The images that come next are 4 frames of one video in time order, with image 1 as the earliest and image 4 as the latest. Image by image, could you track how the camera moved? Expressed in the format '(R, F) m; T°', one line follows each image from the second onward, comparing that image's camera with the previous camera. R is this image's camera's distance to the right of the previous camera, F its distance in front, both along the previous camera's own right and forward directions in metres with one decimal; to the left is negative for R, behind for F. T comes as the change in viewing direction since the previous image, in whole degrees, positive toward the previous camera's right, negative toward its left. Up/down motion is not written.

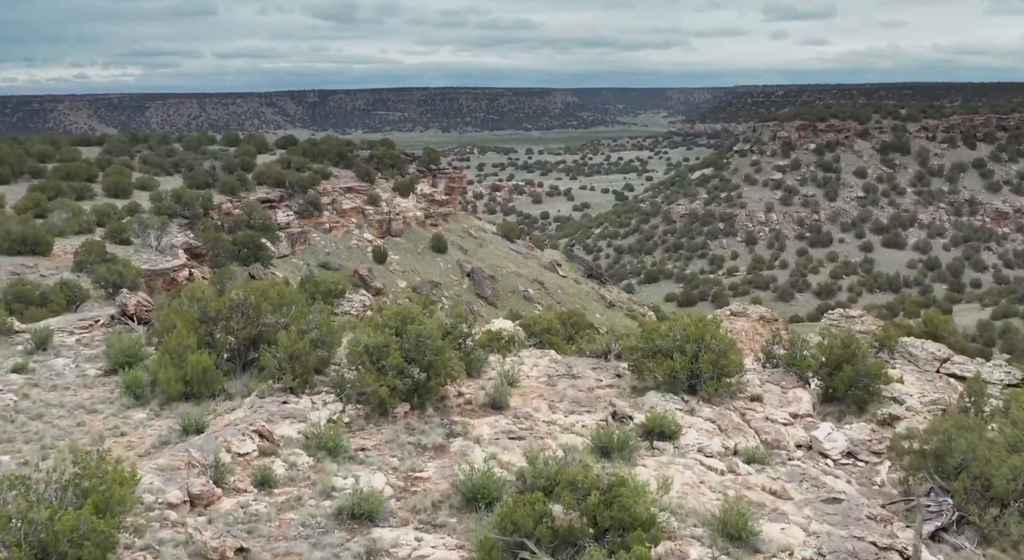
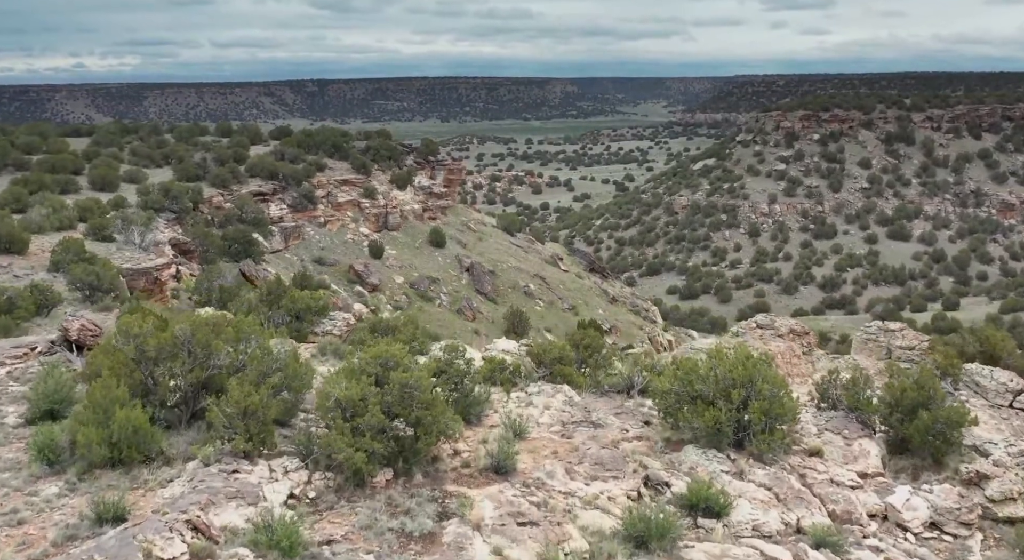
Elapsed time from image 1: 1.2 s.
(-0.1, +1.6) m; 0°
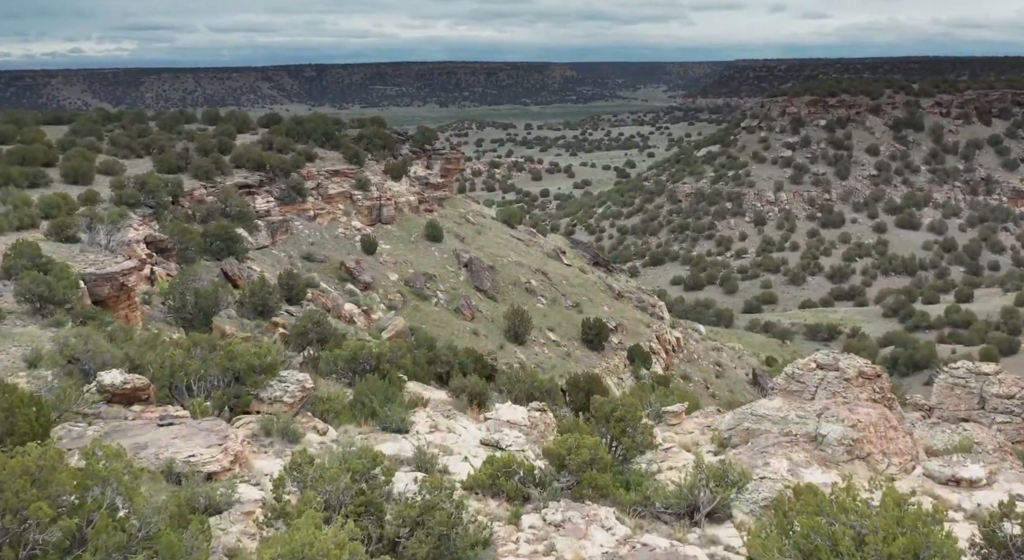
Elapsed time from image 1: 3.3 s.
(-0.1, +2.8) m; 0°
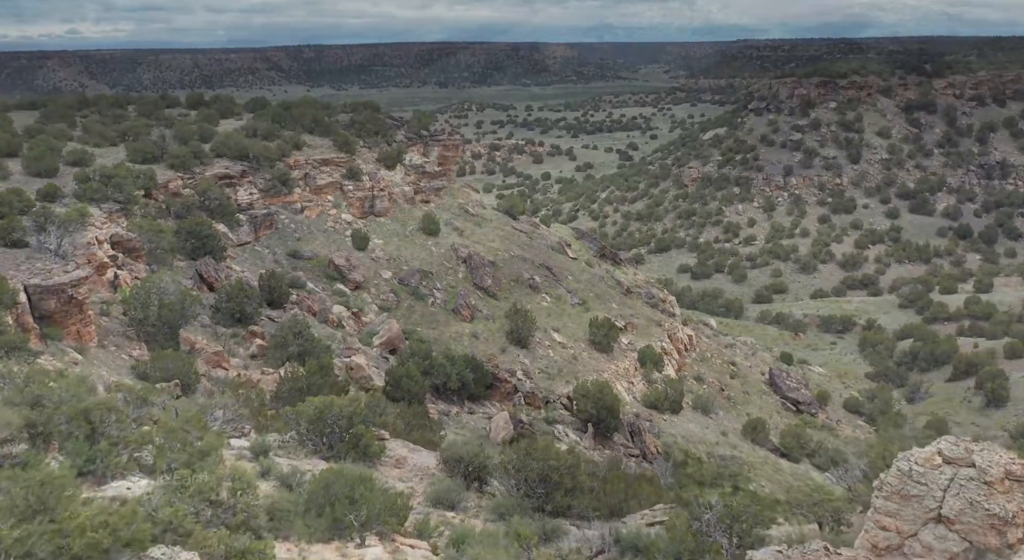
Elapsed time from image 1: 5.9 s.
(-0.1, +3.4) m; 0°
